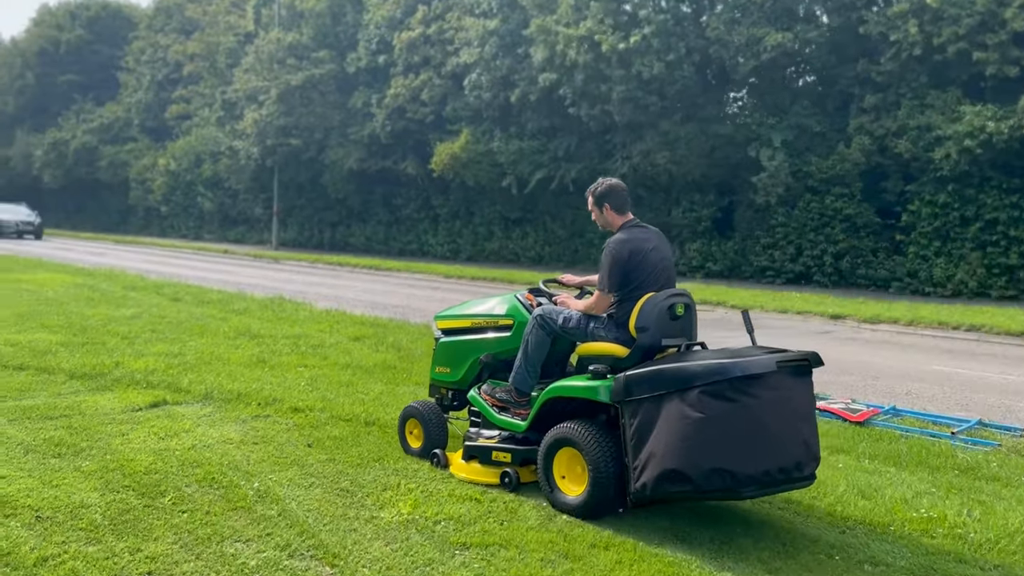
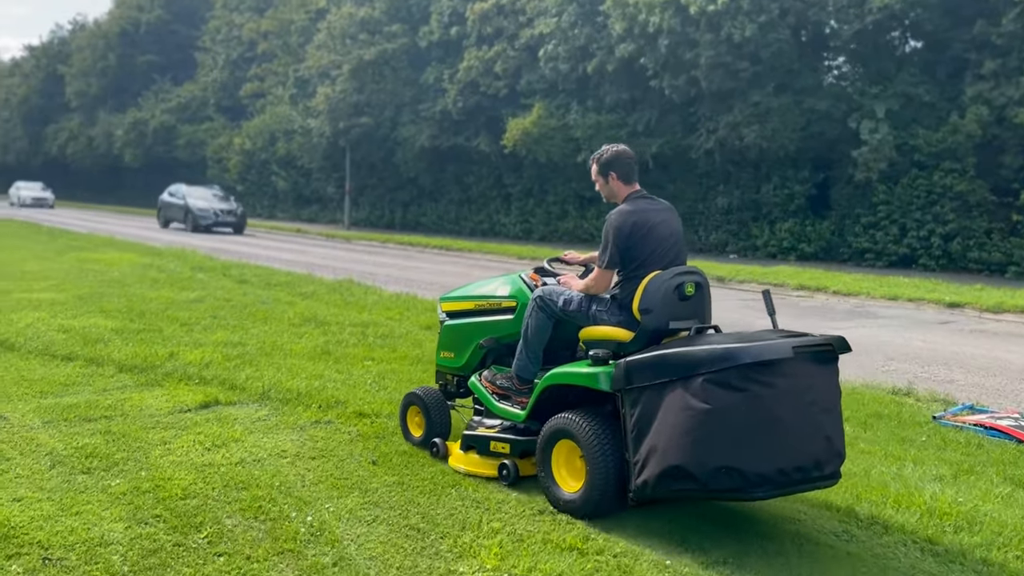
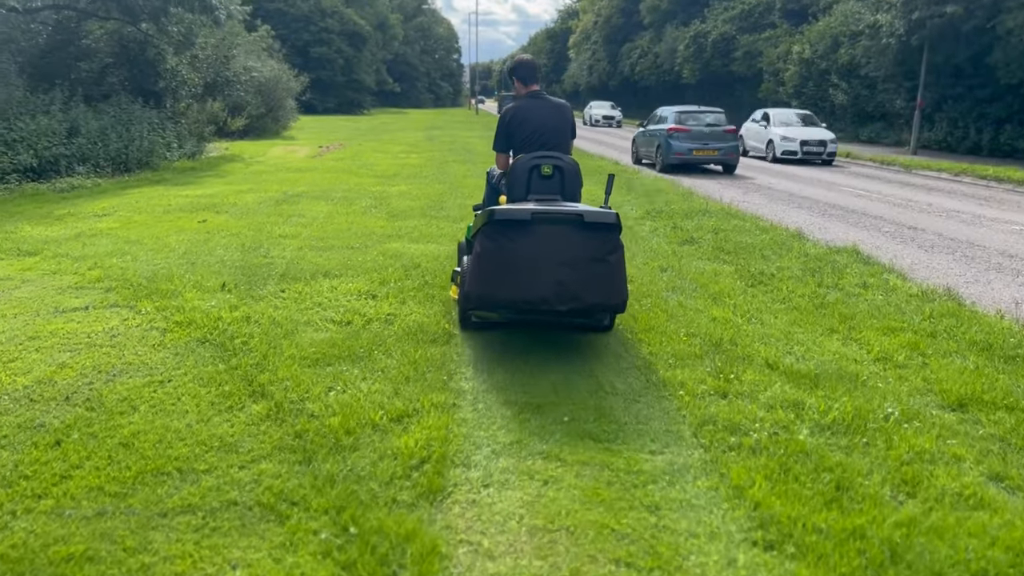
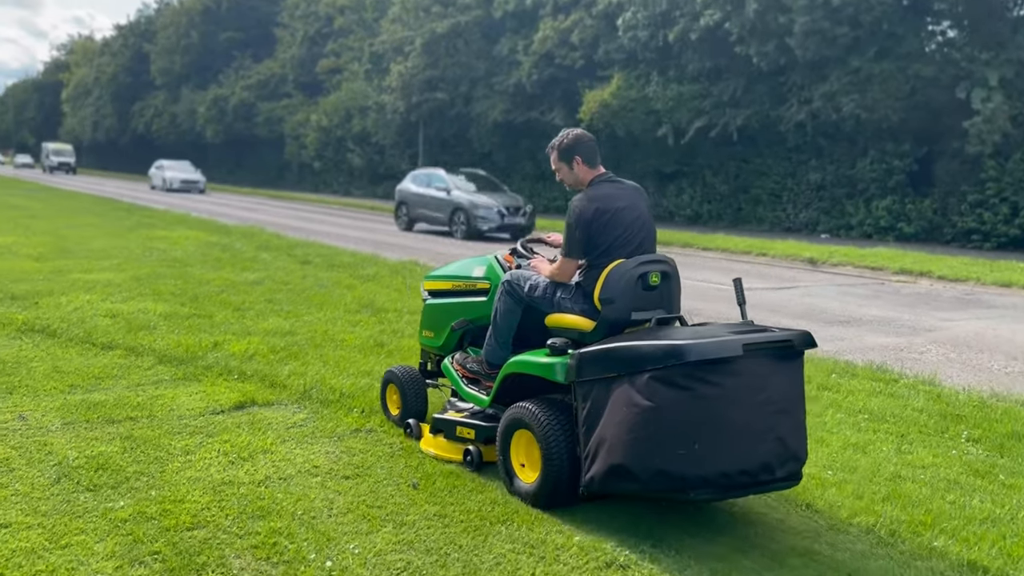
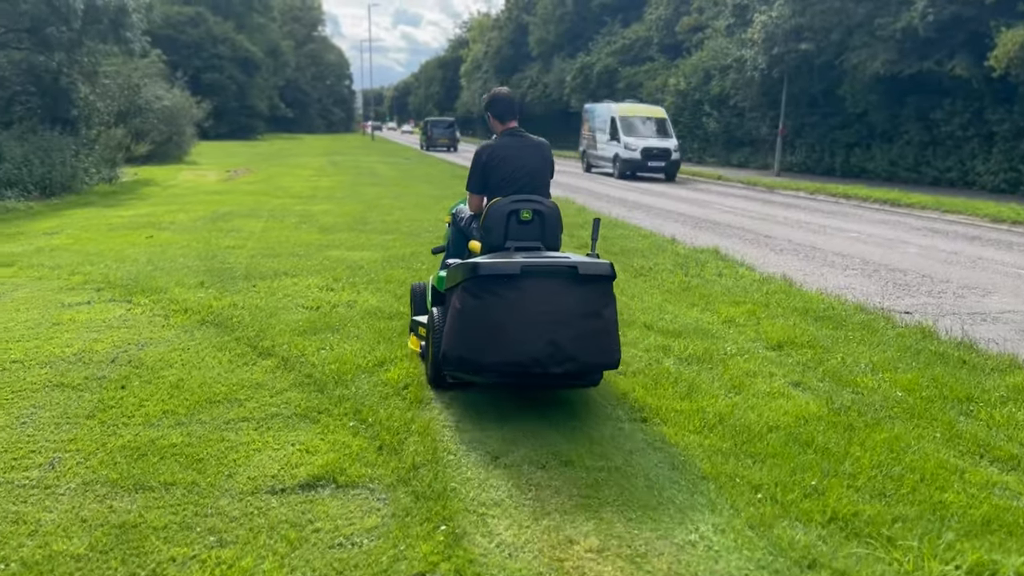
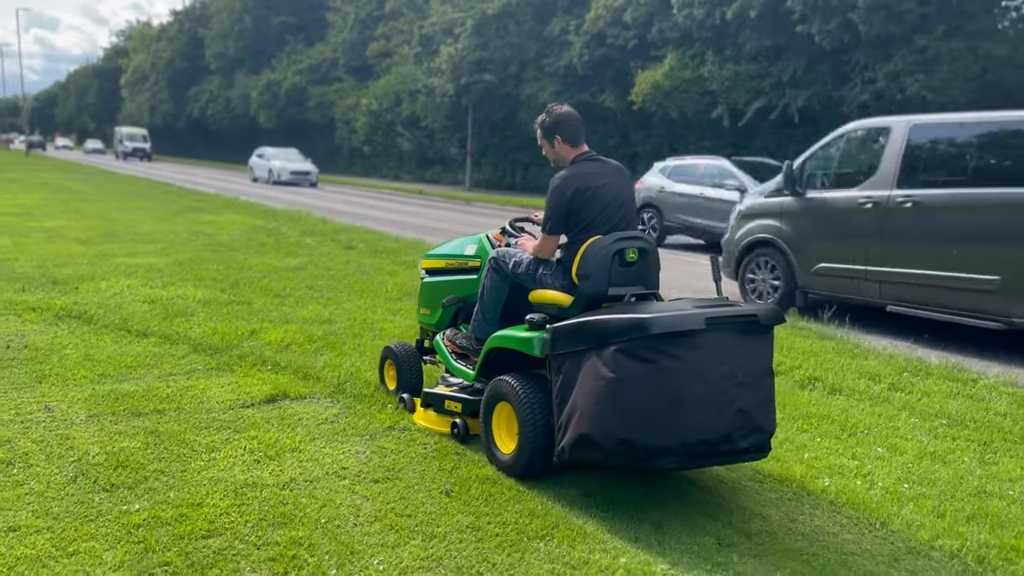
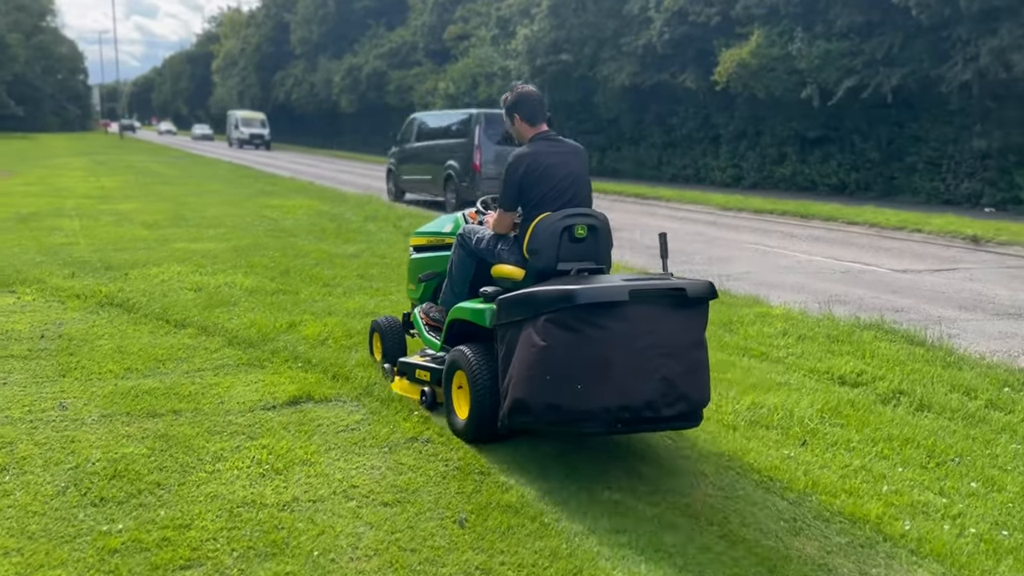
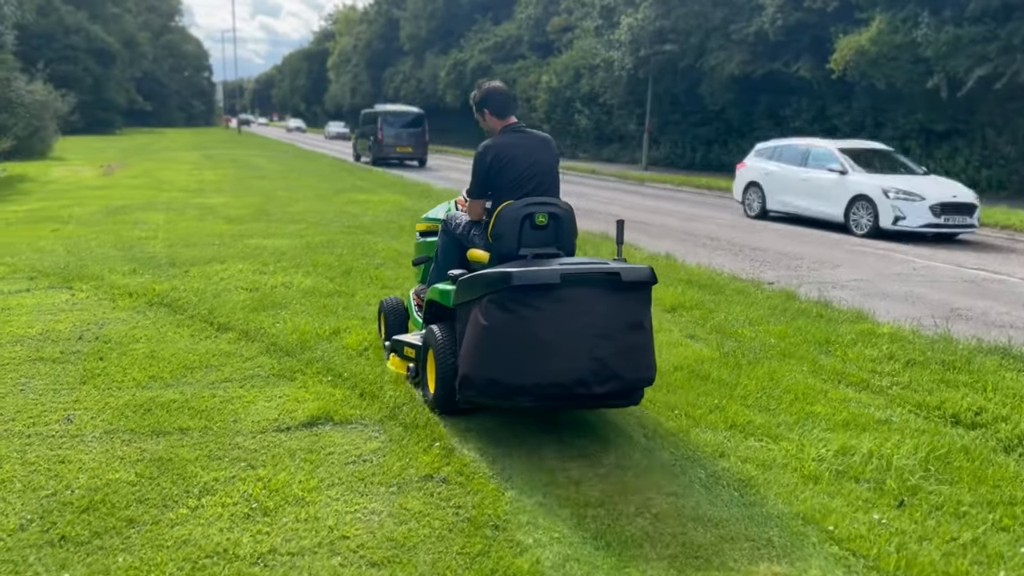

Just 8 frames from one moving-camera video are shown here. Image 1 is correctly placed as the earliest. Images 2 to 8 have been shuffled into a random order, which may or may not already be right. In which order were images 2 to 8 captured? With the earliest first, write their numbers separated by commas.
2, 4, 6, 7, 8, 5, 3
